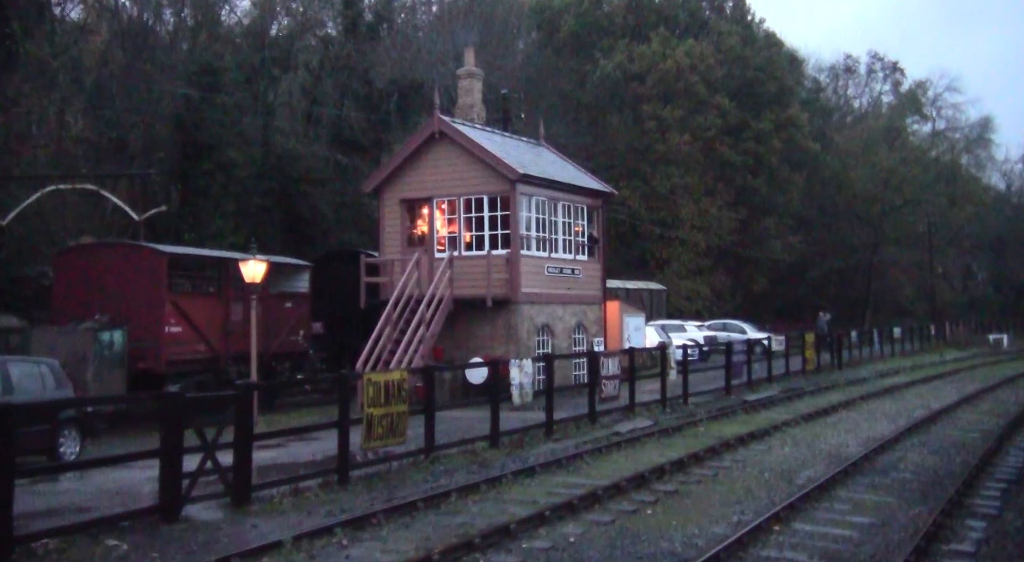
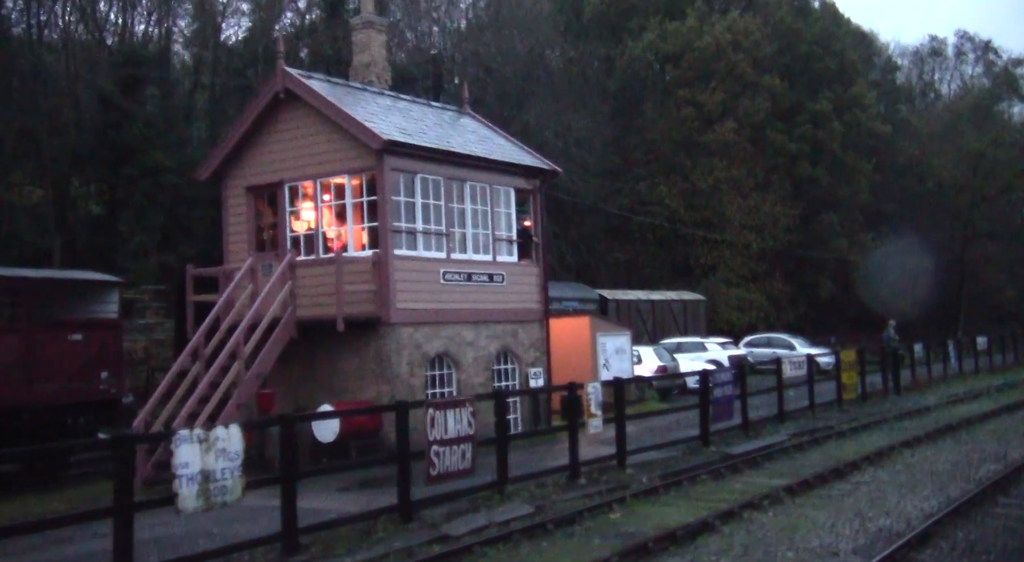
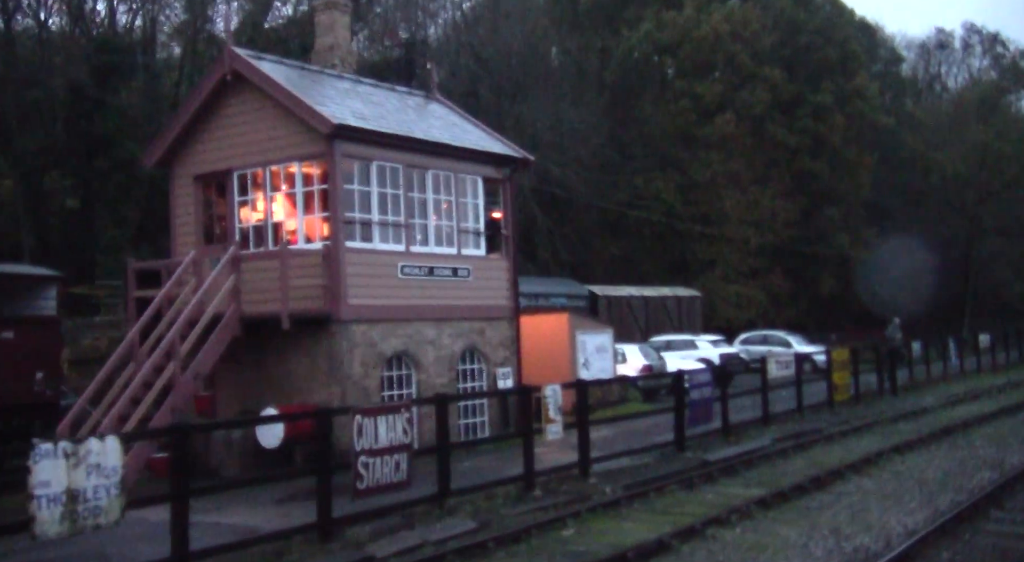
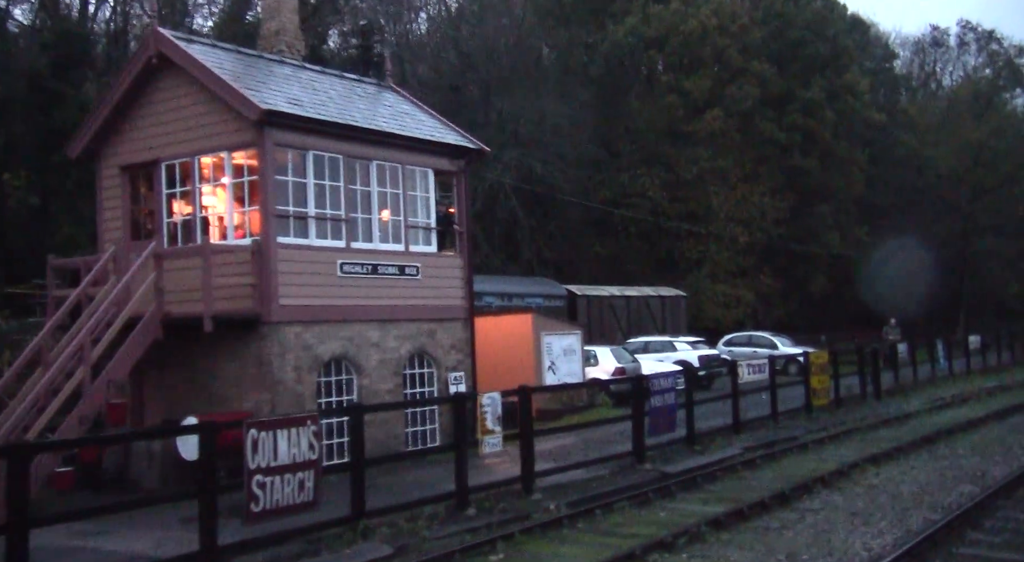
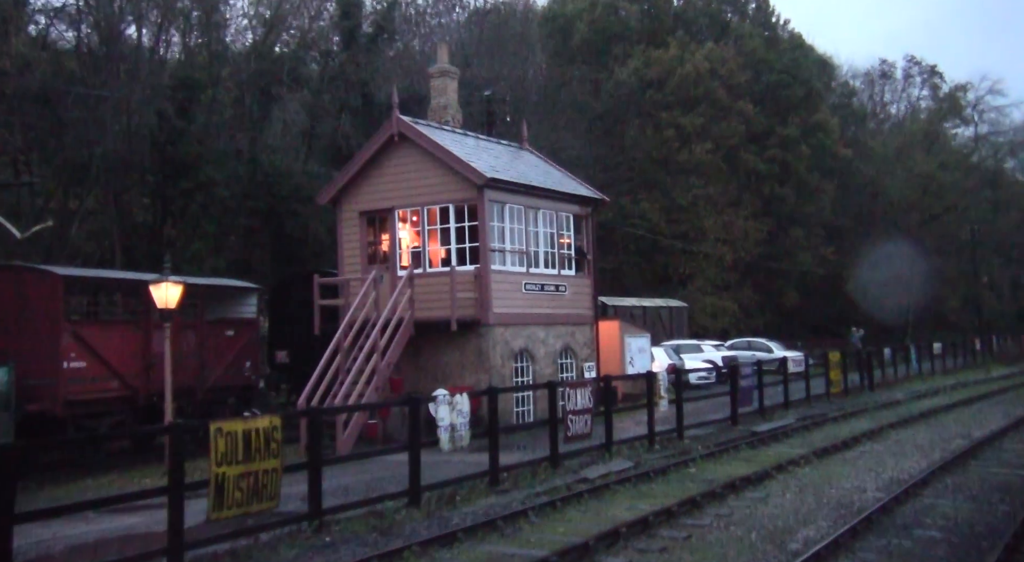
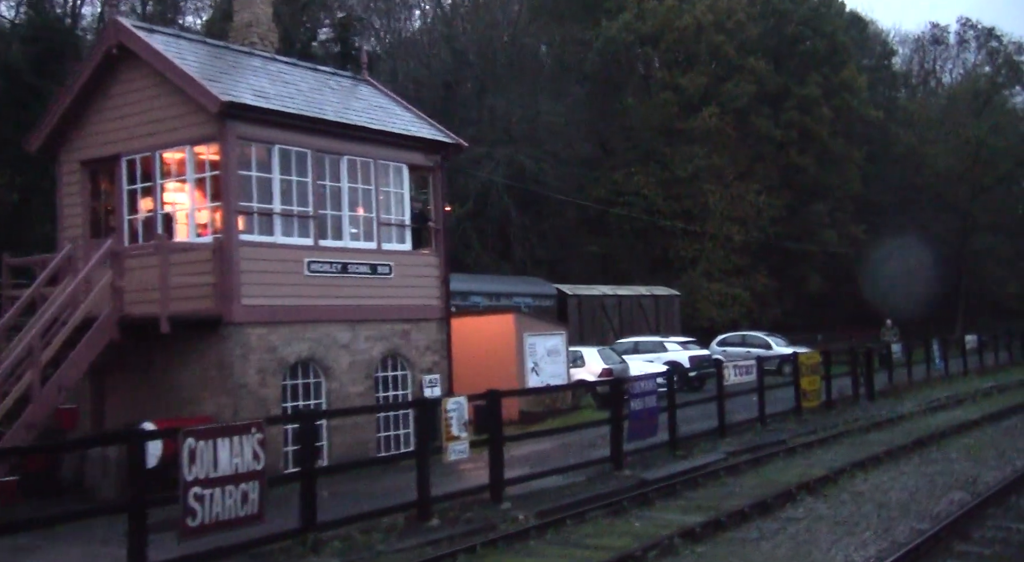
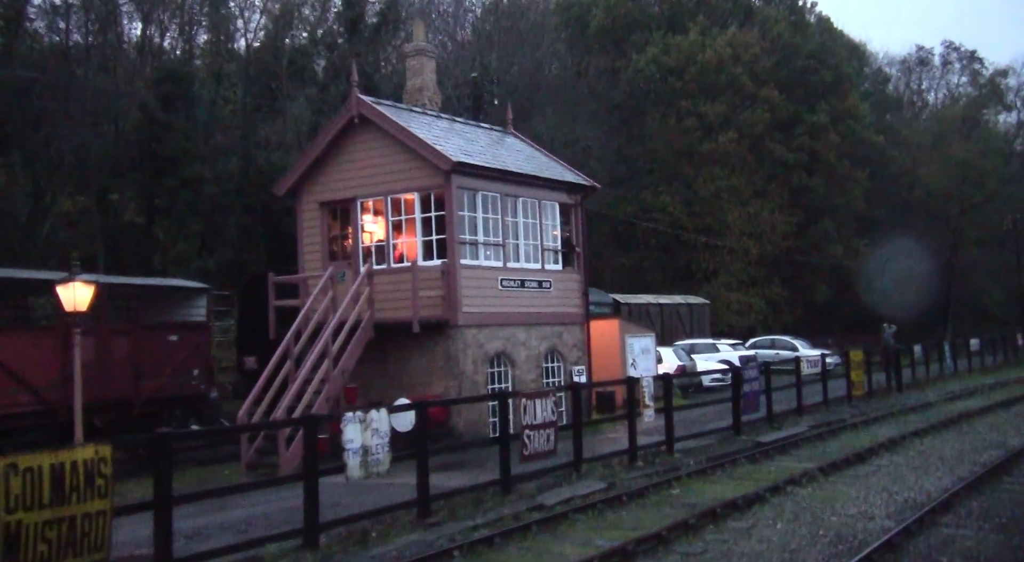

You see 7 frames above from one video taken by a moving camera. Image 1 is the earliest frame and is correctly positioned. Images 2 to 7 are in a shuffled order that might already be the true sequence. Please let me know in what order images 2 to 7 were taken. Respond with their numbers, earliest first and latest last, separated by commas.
5, 7, 2, 3, 4, 6
